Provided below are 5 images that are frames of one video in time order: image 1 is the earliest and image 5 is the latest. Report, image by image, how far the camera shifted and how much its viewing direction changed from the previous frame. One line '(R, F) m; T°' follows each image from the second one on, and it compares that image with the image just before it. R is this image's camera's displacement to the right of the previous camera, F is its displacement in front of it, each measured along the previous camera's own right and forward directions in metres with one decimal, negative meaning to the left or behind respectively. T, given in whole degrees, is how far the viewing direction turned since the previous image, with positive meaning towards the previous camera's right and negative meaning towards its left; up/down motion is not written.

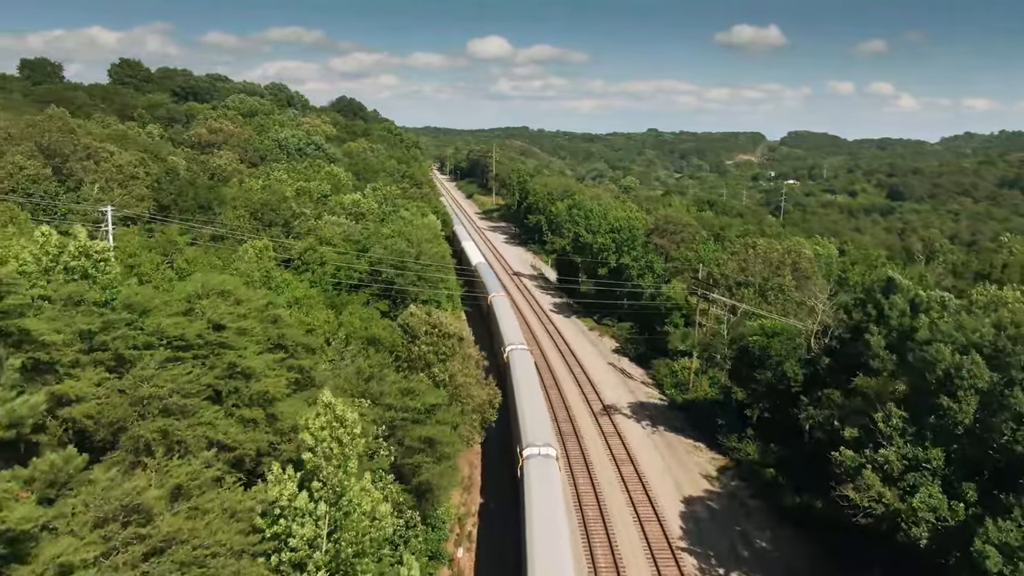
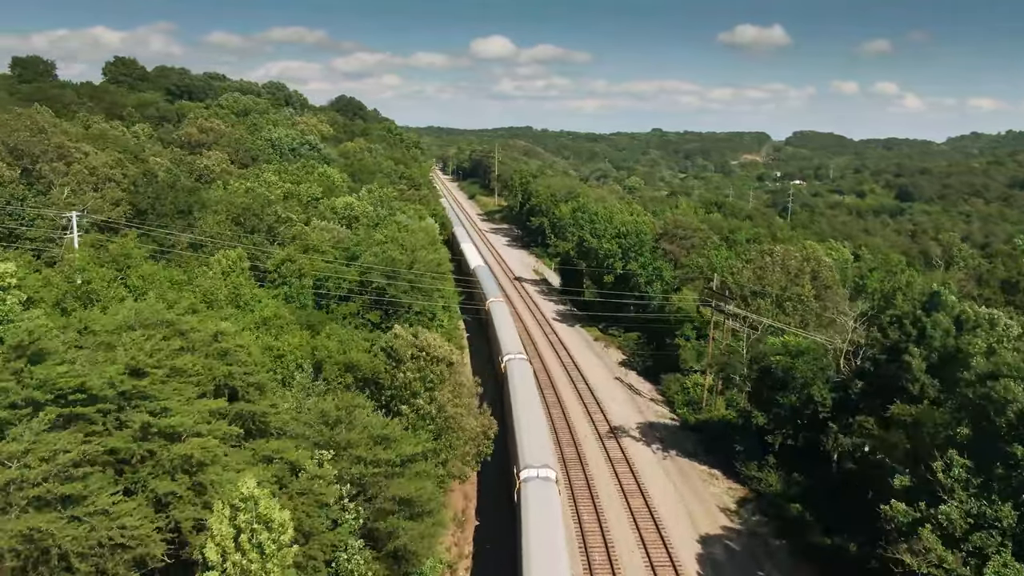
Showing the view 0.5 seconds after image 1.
(+0.1, +2.9) m; 0°
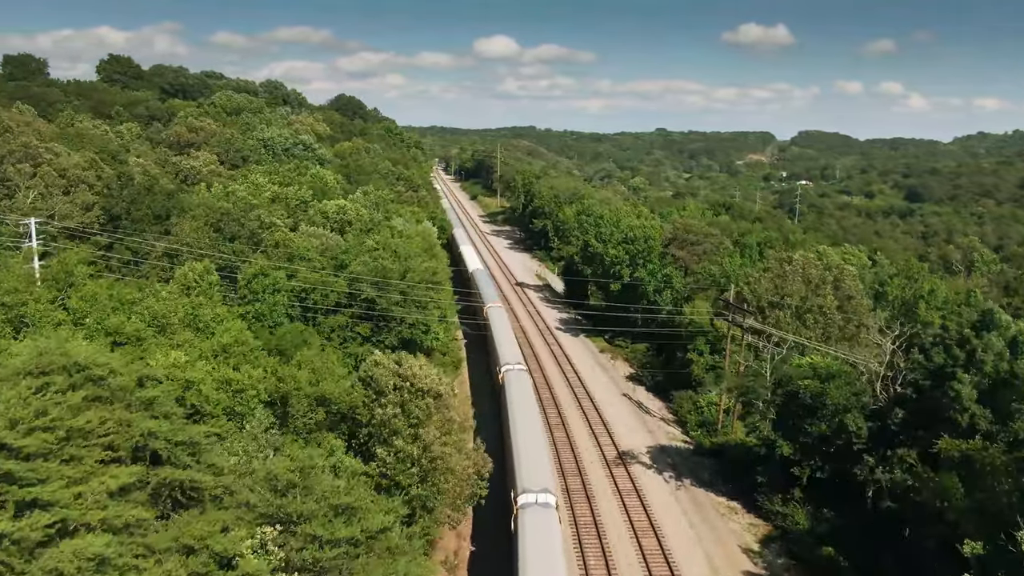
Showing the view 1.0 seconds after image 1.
(+0.1, +2.9) m; 0°
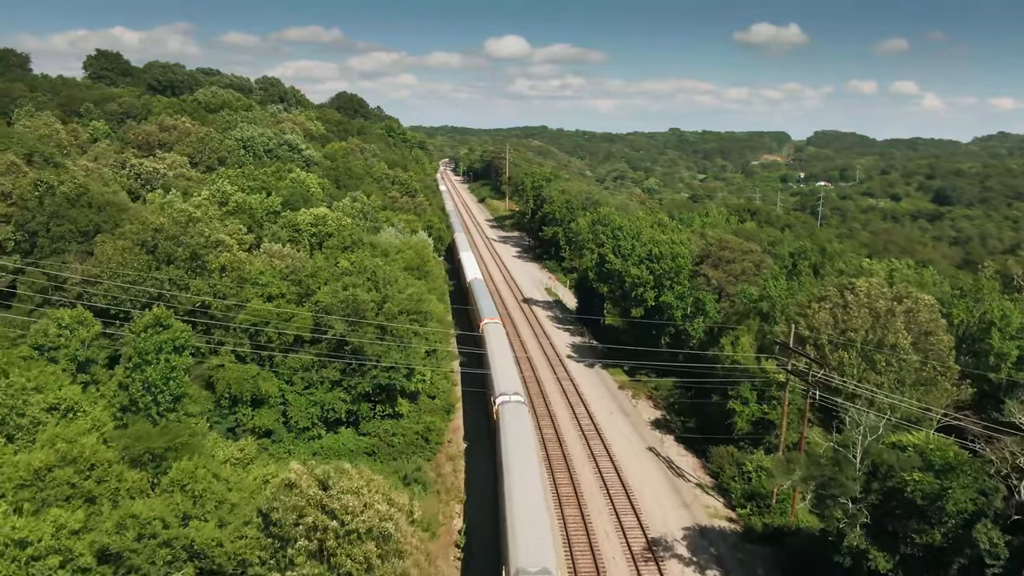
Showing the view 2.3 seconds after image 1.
(+0.3, +7.2) m; -1°
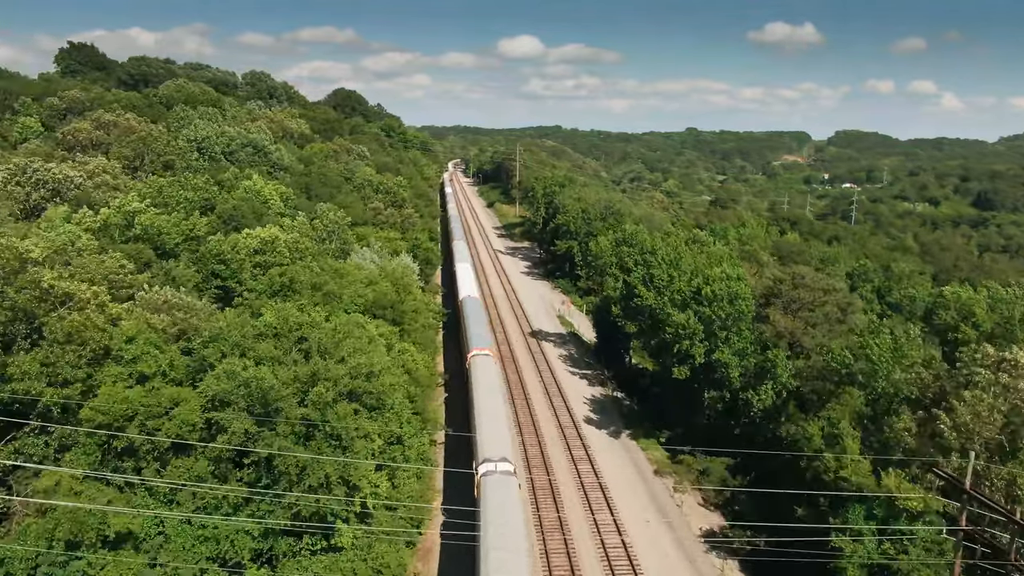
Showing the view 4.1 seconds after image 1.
(+0.4, +10.7) m; -1°
